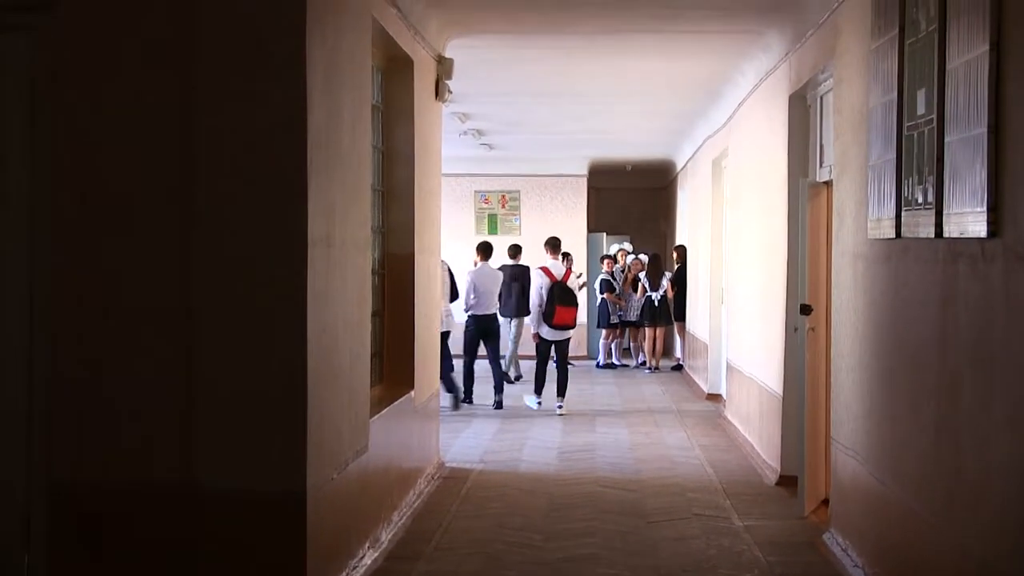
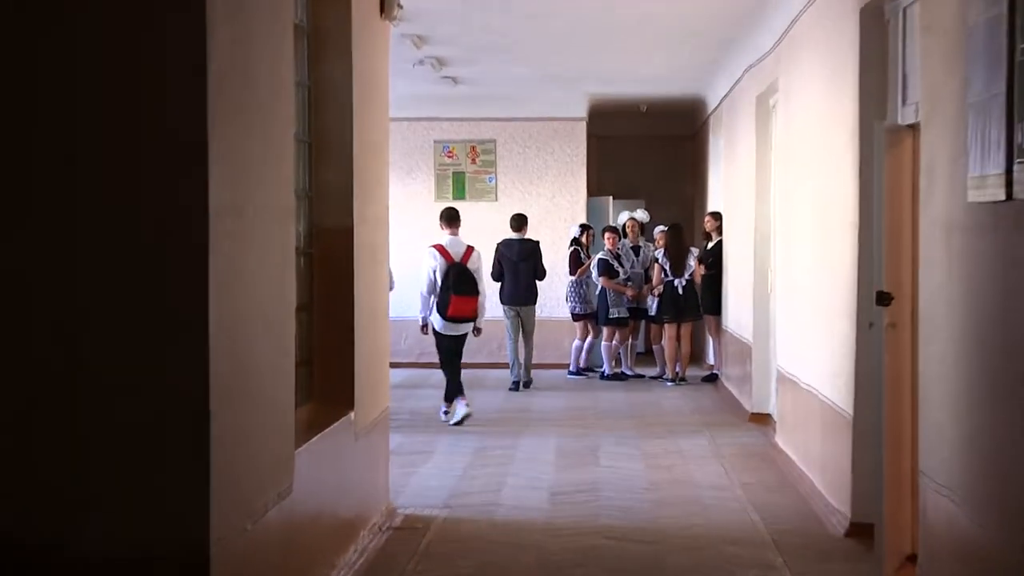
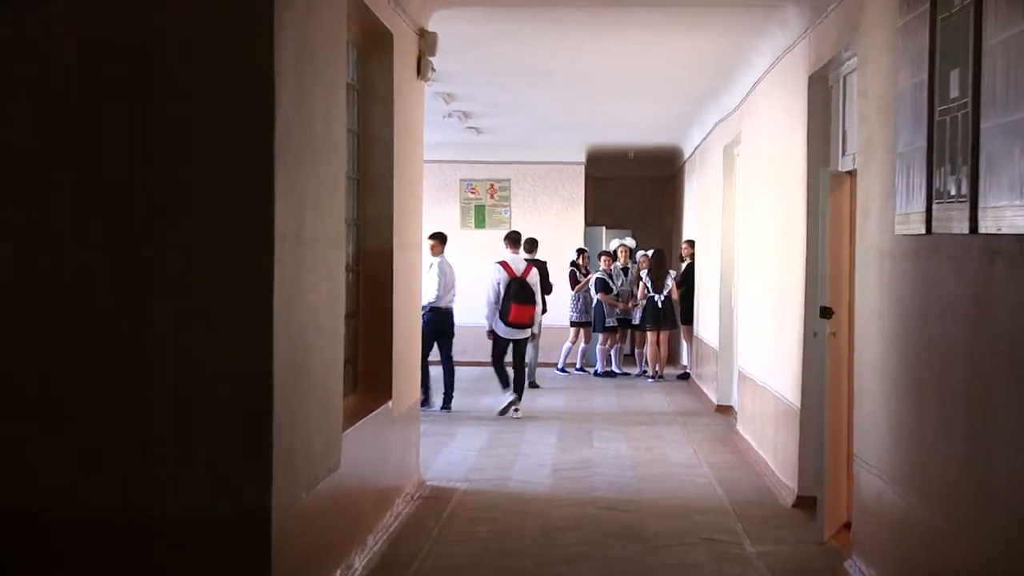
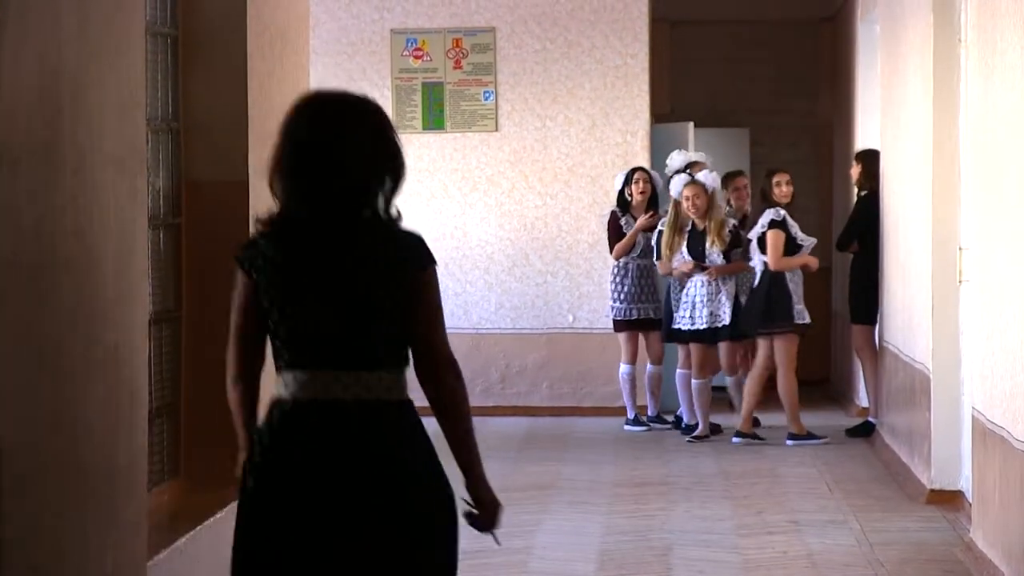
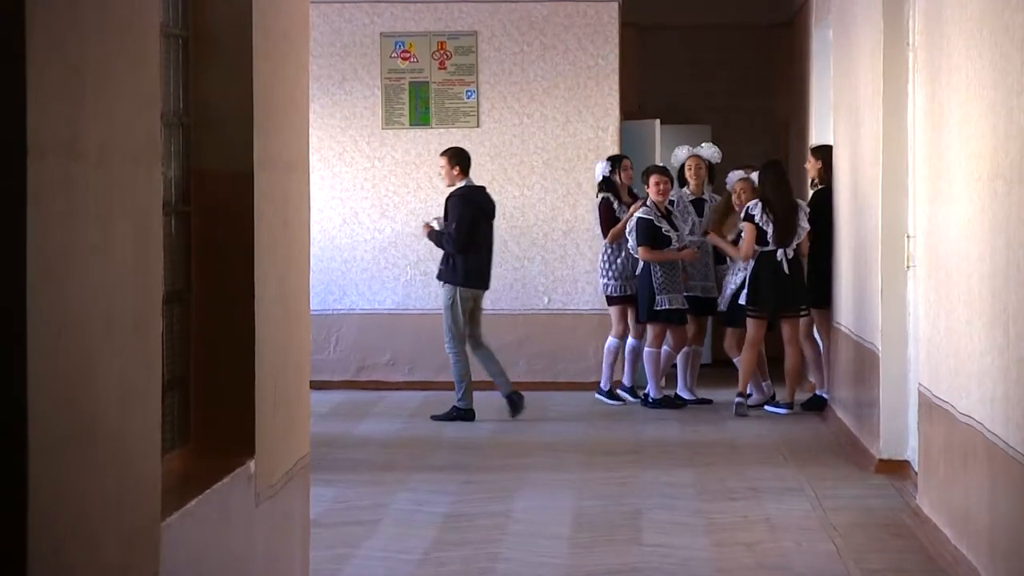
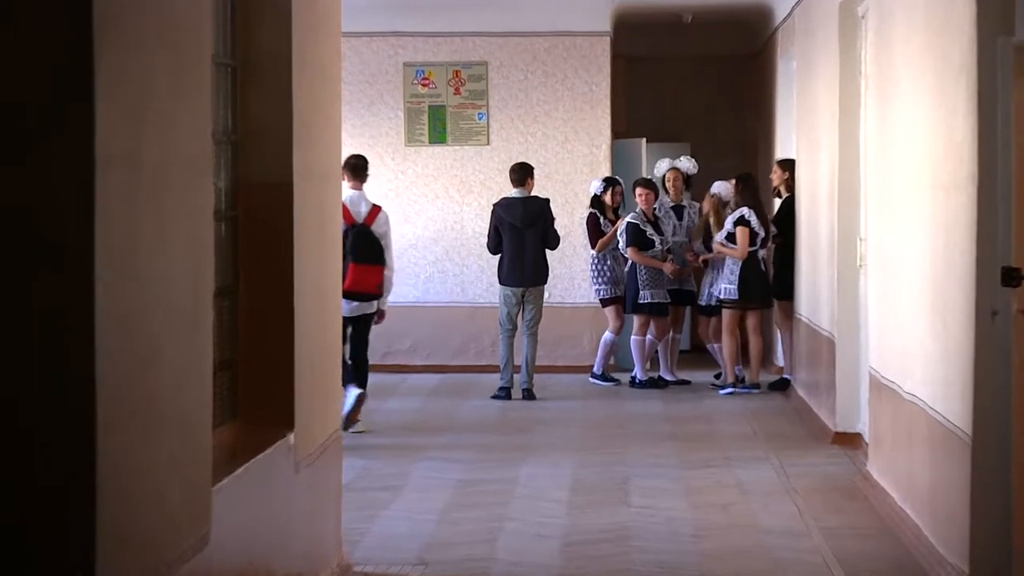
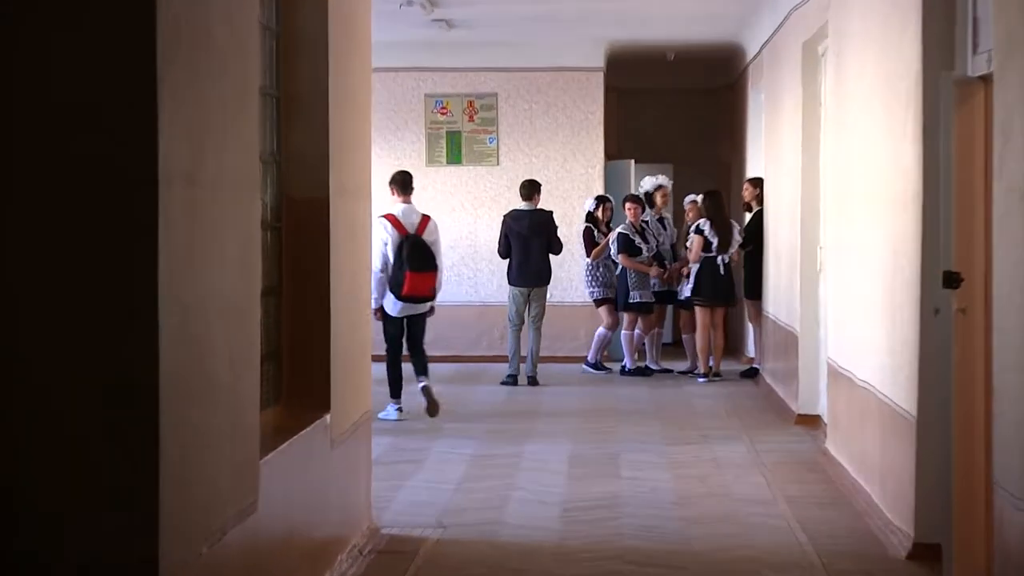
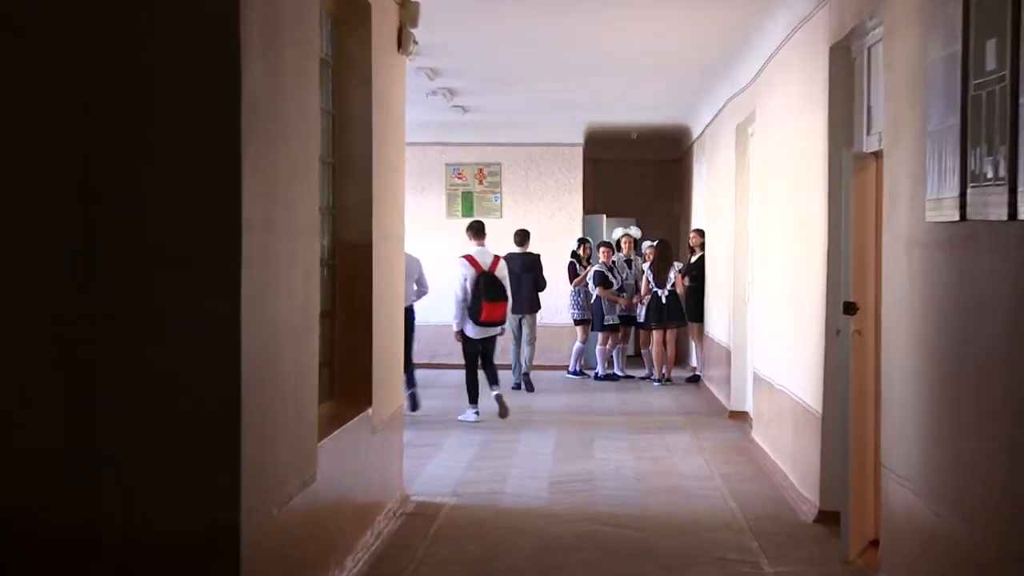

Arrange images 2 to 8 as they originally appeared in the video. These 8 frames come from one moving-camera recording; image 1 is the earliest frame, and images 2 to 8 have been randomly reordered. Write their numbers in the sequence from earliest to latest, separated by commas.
3, 8, 2, 7, 6, 5, 4
